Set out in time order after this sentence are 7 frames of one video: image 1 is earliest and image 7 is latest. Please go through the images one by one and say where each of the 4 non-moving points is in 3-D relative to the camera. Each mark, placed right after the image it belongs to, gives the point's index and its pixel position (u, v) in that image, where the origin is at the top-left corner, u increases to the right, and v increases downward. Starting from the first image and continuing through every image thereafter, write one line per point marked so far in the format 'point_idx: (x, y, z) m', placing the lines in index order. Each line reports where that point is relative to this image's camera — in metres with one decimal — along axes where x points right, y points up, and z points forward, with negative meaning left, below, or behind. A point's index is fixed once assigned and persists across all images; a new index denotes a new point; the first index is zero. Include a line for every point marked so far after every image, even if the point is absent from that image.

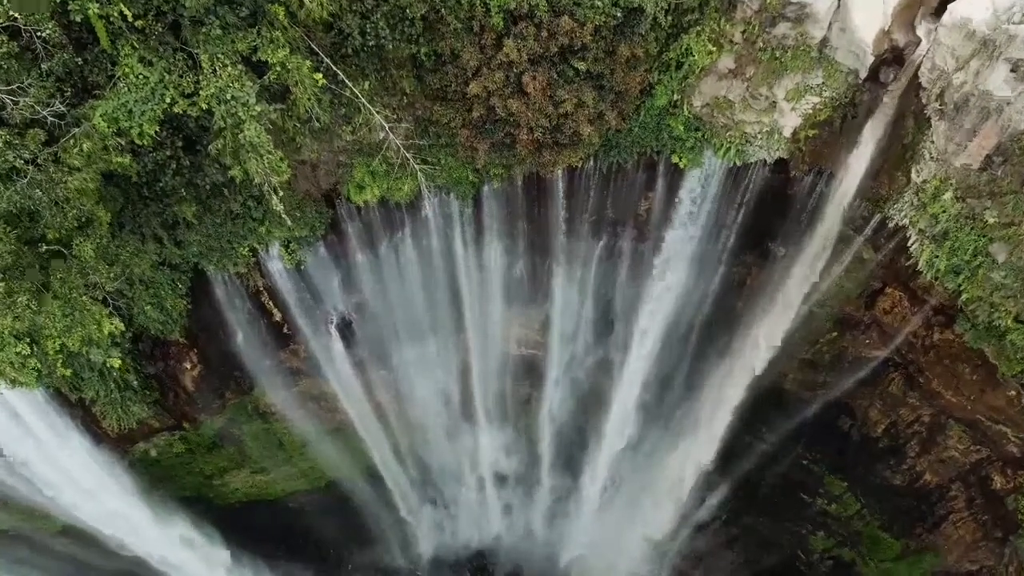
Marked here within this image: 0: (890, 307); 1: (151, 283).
0: (+4.7, -0.2, +8.4) m
1: (-4.2, +0.2, +7.8) m
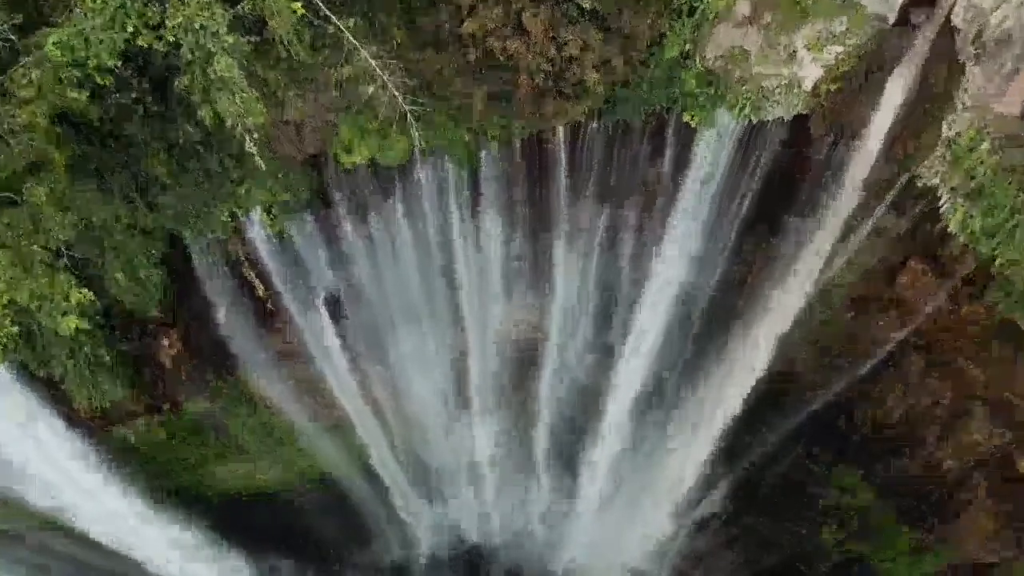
0: (+4.7, +0.1, +7.9) m
1: (-4.3, +0.5, +7.3) m
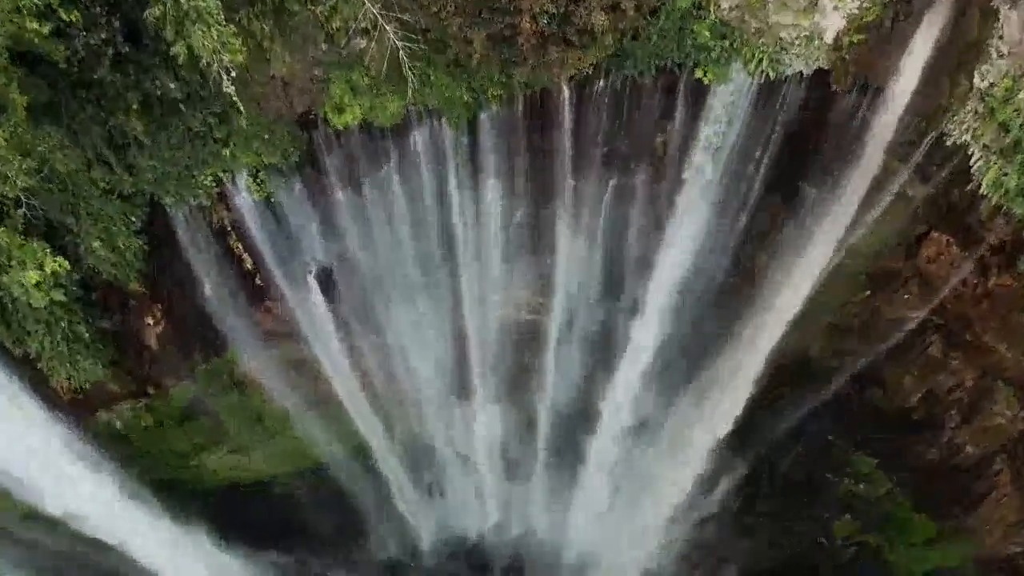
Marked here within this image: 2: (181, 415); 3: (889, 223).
0: (+4.7, +0.4, +7.5) m
1: (-4.2, +0.8, +6.9) m
2: (-4.4, -1.7, +9.1) m
3: (+4.1, +0.7, +7.5) m
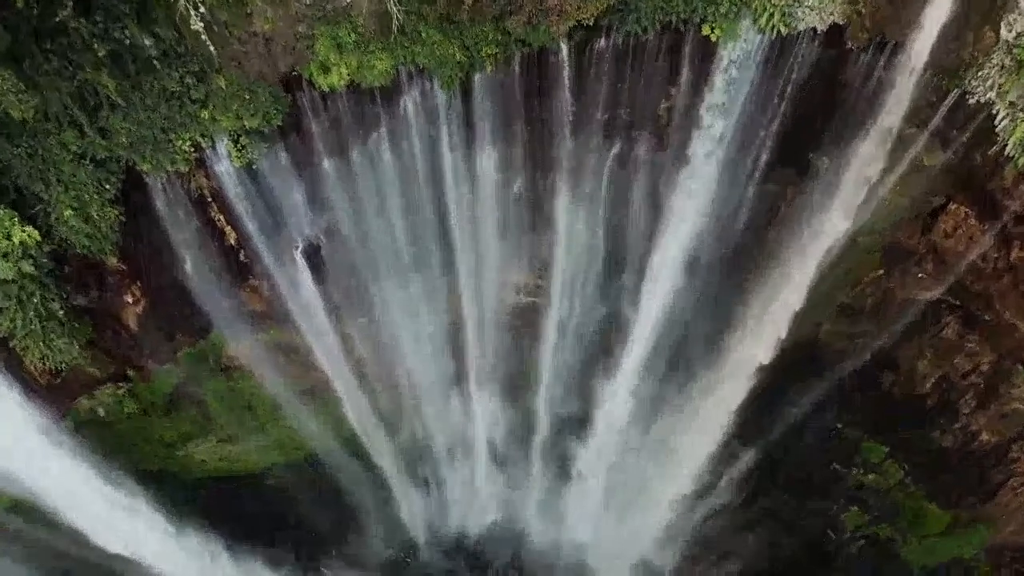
0: (+4.7, +0.6, +7.2) m
1: (-4.3, +1.0, +6.6) m
2: (-4.5, -1.5, +8.8) m
3: (+4.1, +1.0, +7.1) m
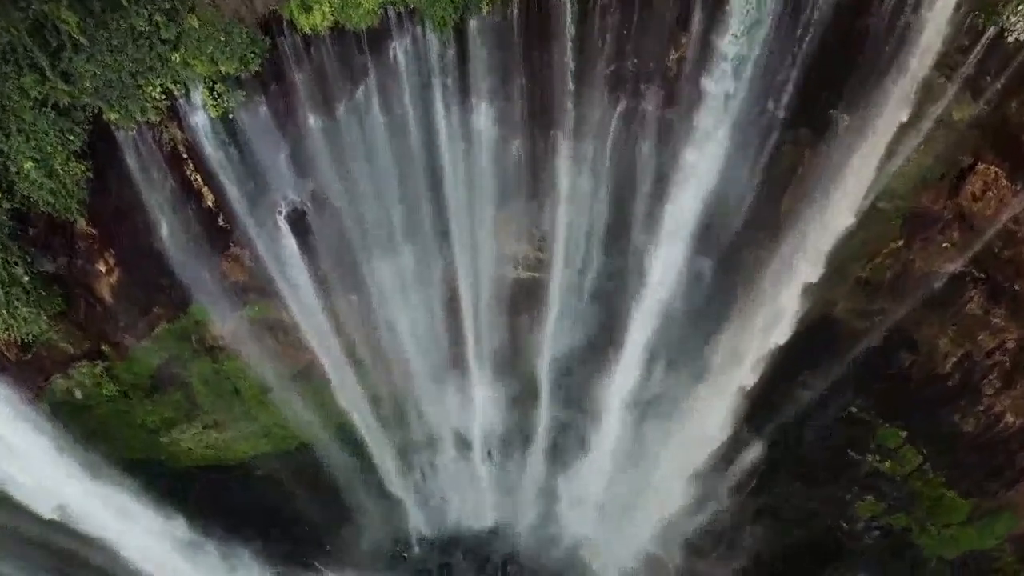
0: (+4.7, +1.0, +6.7) m
1: (-4.3, +1.3, +6.1) m
2: (-4.5, -1.1, +8.3) m
3: (+4.1, +1.3, +6.6) m
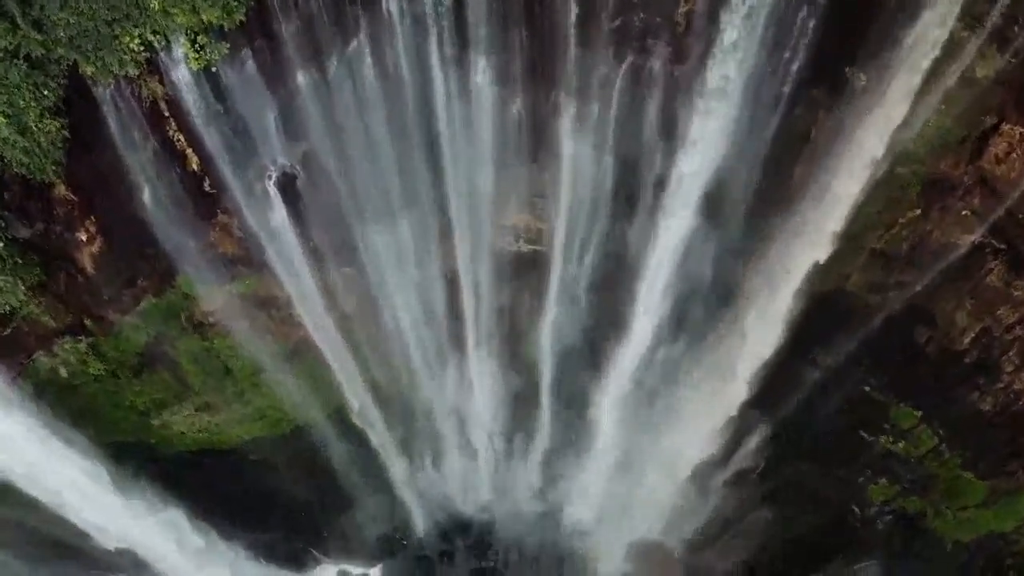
0: (+4.7, +1.3, +6.4) m
1: (-4.3, +1.6, +5.8) m
2: (-4.5, -0.8, +8.0) m
3: (+4.1, +1.6, +6.3) m
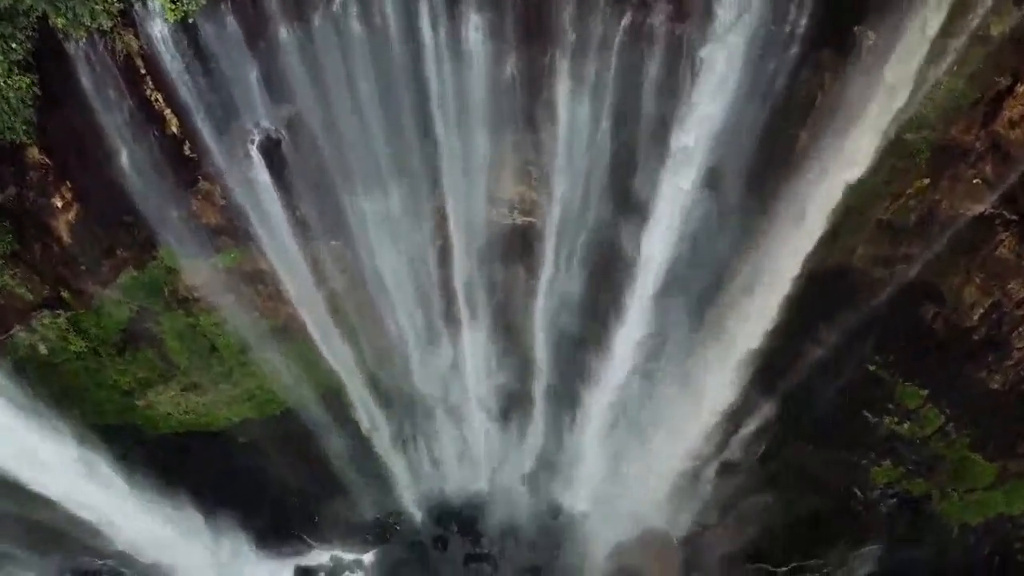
0: (+4.6, +1.6, +6.1) m
1: (-4.3, +1.9, +5.5) m
2: (-4.5, -0.5, +7.7) m
3: (+4.0, +1.9, +6.0) m
